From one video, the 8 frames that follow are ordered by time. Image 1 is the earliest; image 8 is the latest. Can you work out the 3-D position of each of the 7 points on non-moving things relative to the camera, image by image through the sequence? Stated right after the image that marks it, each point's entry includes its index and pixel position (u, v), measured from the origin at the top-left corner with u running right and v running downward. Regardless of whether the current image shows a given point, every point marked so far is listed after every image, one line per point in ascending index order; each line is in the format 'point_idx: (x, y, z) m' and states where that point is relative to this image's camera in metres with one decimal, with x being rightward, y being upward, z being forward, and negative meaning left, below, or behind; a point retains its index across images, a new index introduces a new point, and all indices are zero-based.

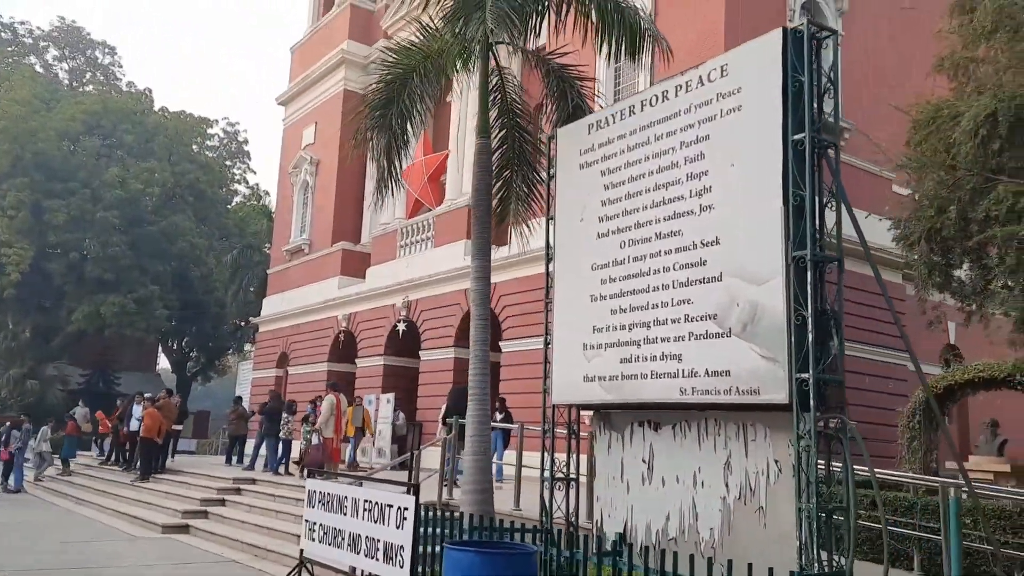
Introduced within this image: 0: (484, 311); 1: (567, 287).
0: (-0.3, -0.2, +8.9) m
1: (+0.6, 0.0, +8.0) m
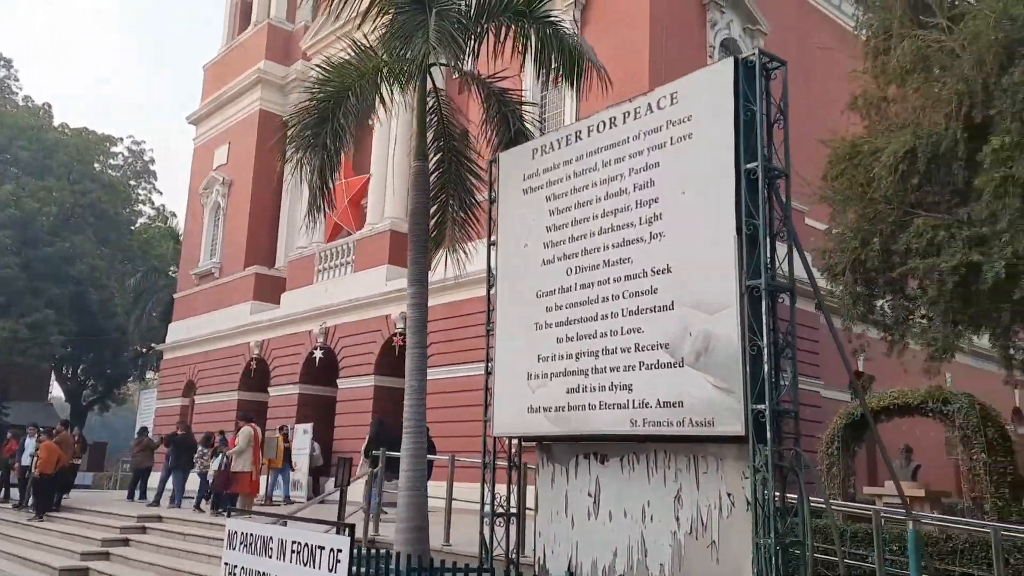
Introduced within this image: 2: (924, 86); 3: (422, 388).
0: (-0.9, -0.5, +8.6) m
1: (0.0, -0.2, +7.7) m
2: (+5.6, +2.8, +11.6) m
3: (-0.9, -1.0, +8.5) m
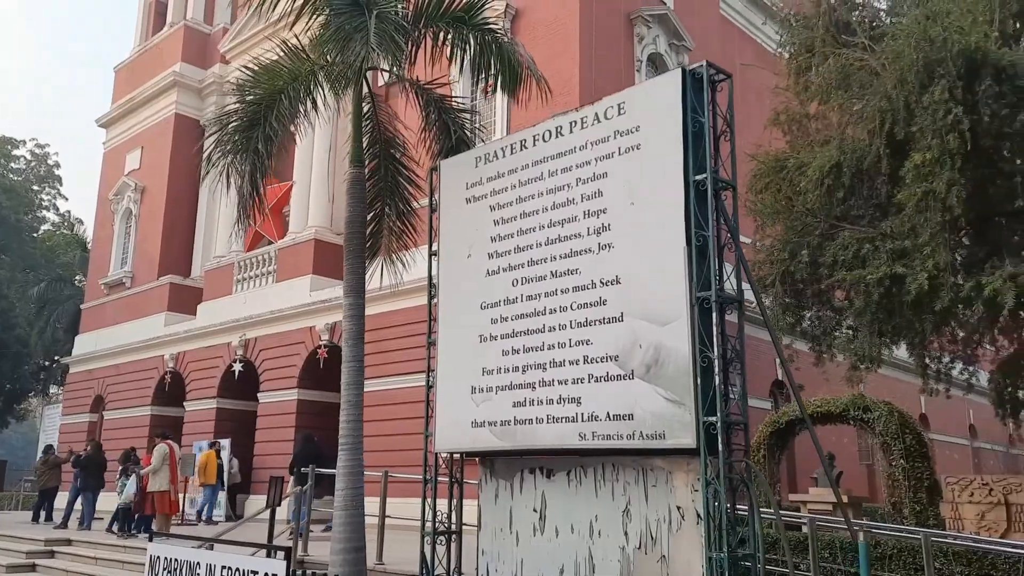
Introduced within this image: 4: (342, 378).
0: (-1.5, -0.6, +8.3) m
1: (-0.5, -0.3, +7.6) m
2: (+4.7, +2.6, +11.9) m
3: (-1.5, -1.1, +8.2) m
4: (-1.7, -0.9, +8.3) m
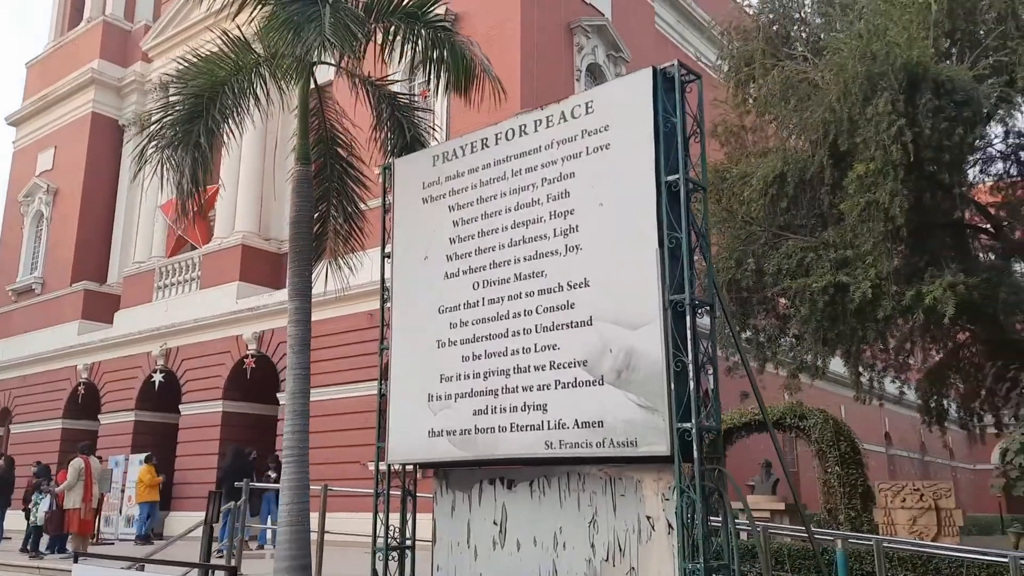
0: (-2.0, -0.7, +7.9) m
1: (-0.9, -0.4, +7.2) m
2: (+4.0, +2.5, +12.1) m
3: (-1.9, -1.2, +7.8) m
4: (-2.1, -0.9, +7.9) m
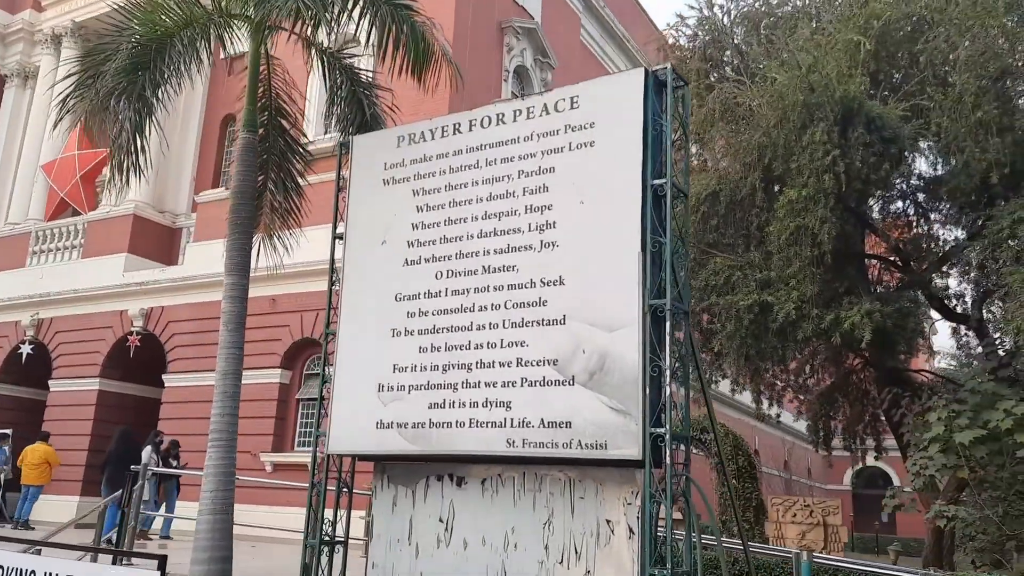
0: (-2.4, -0.4, +7.4) m
1: (-1.2, -0.2, +6.9) m
2: (+3.1, +2.2, +12.4) m
3: (-2.4, -0.9, +7.3) m
4: (-2.6, -0.7, +7.4) m
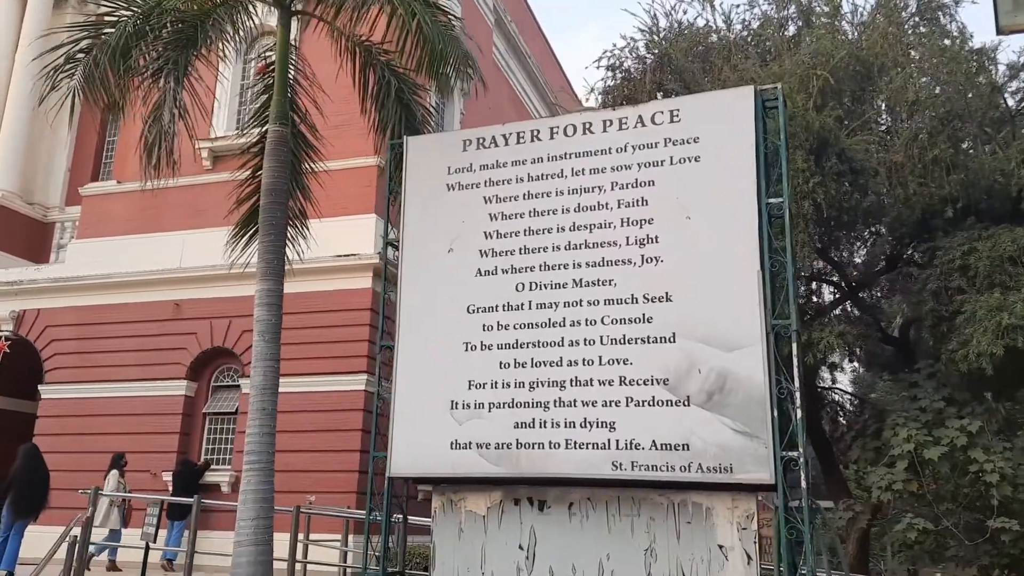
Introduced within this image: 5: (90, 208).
0: (-1.9, -0.5, +6.7) m
1: (-0.6, -0.3, +6.4) m
2: (+2.7, +2.0, +12.7) m
3: (-1.9, -1.0, +6.6) m
4: (-2.0, -0.7, +6.6) m
5: (-7.9, +1.5, +15.6) m
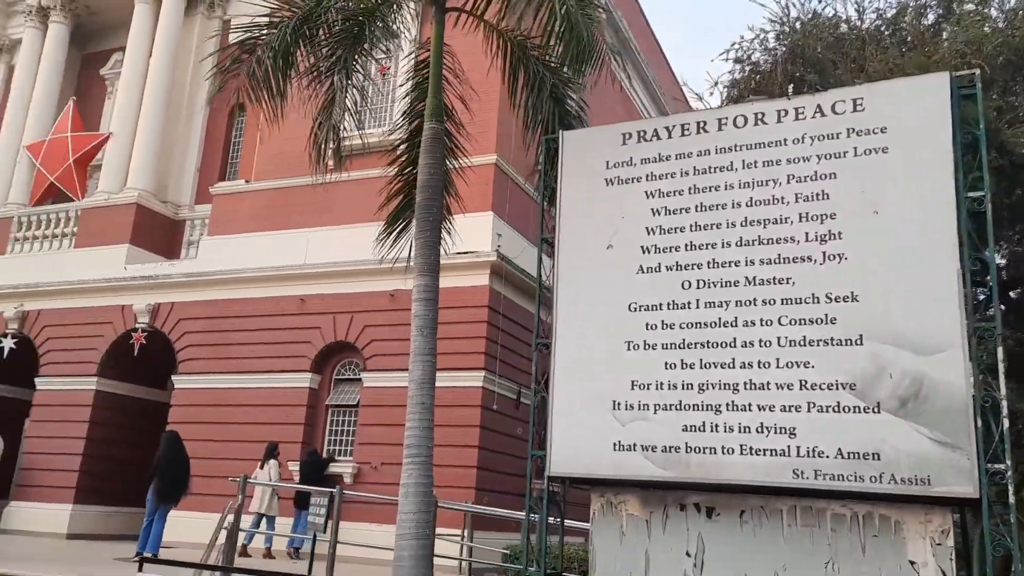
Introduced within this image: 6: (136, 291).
0: (-0.7, -0.5, +6.7) m
1: (+0.6, -0.3, +6.3) m
2: (+4.6, +2.0, +12.1) m
3: (-0.7, -0.9, +6.6) m
4: (-0.8, -0.7, +6.6) m
5: (-5.6, +1.6, +16.2) m
6: (-7.5, -0.1, +17.5) m
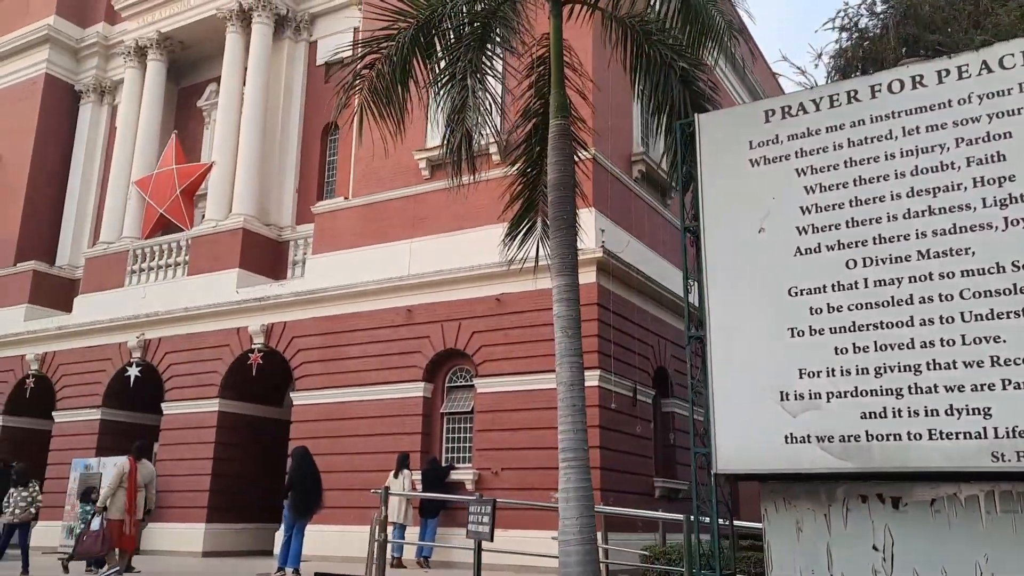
0: (+0.5, -0.4, +6.6) m
1: (+1.7, -0.2, +6.0) m
2: (+6.1, +2.4, +11.5) m
3: (+0.5, -0.9, +6.5) m
4: (+0.4, -0.7, +6.5) m
5: (-3.6, +1.3, +16.5) m
6: (-5.3, -0.5, +17.9) m
